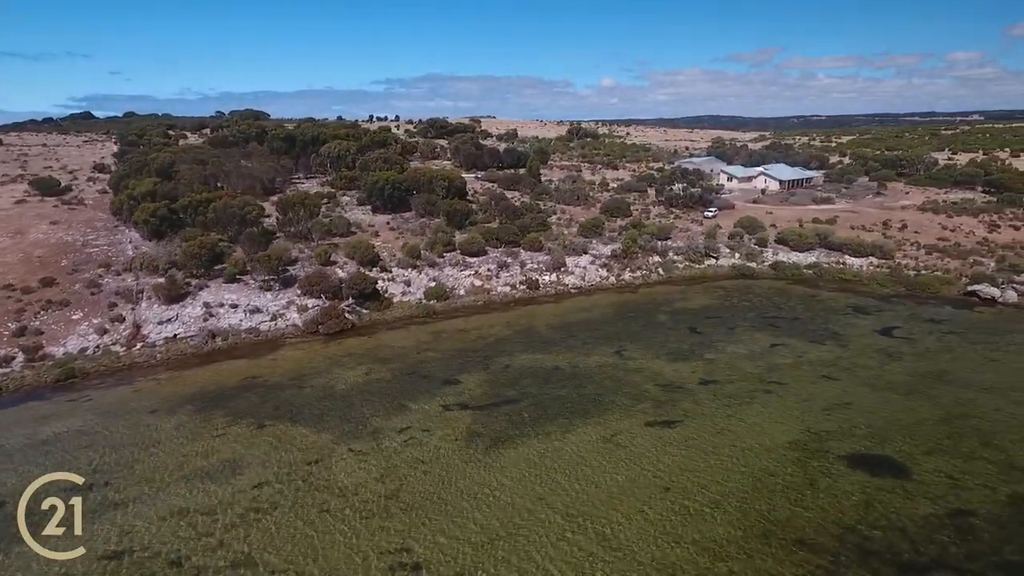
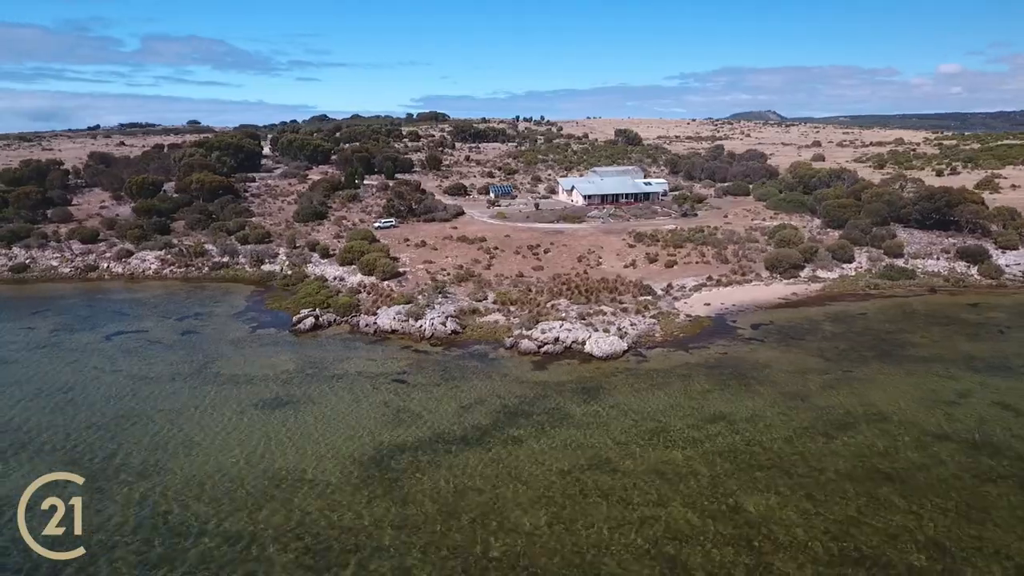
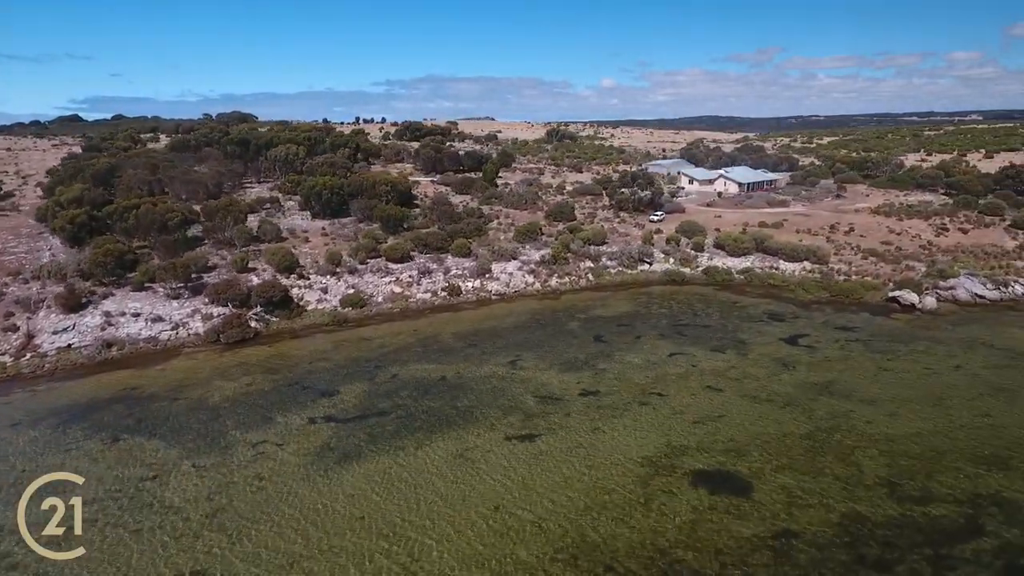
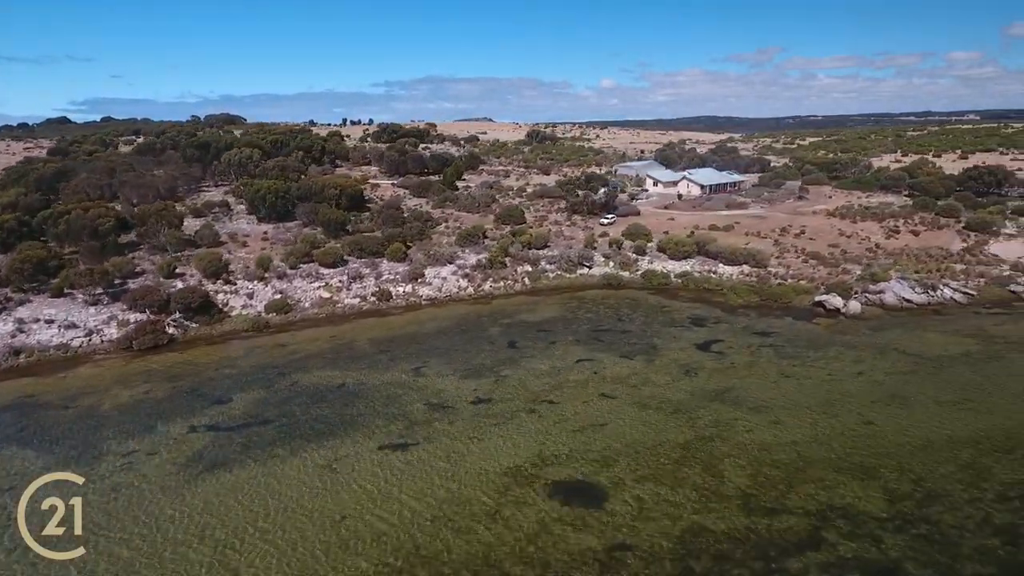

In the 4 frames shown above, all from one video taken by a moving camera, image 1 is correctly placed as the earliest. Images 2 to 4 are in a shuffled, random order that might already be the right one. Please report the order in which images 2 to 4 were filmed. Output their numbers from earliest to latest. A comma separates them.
3, 4, 2
